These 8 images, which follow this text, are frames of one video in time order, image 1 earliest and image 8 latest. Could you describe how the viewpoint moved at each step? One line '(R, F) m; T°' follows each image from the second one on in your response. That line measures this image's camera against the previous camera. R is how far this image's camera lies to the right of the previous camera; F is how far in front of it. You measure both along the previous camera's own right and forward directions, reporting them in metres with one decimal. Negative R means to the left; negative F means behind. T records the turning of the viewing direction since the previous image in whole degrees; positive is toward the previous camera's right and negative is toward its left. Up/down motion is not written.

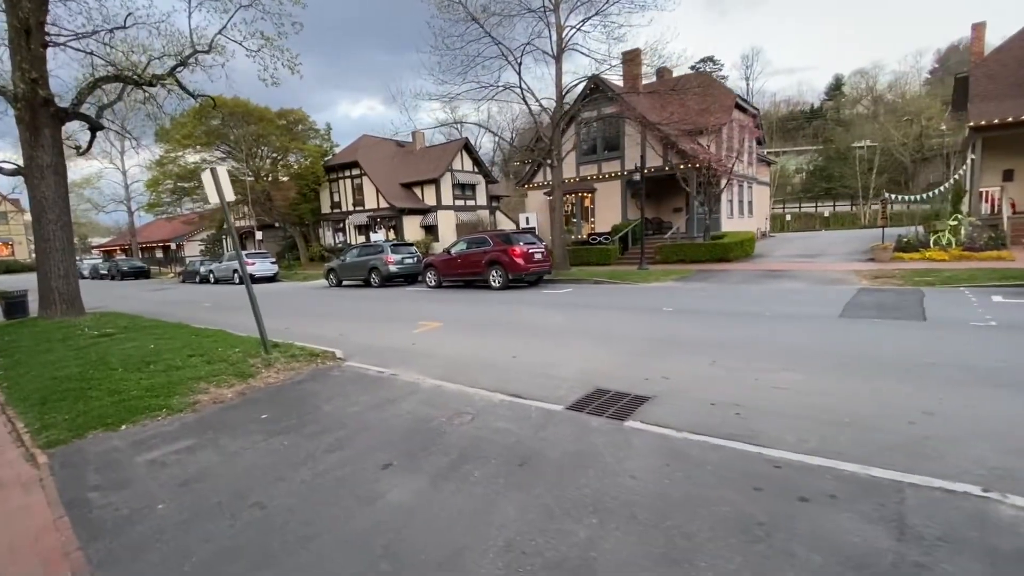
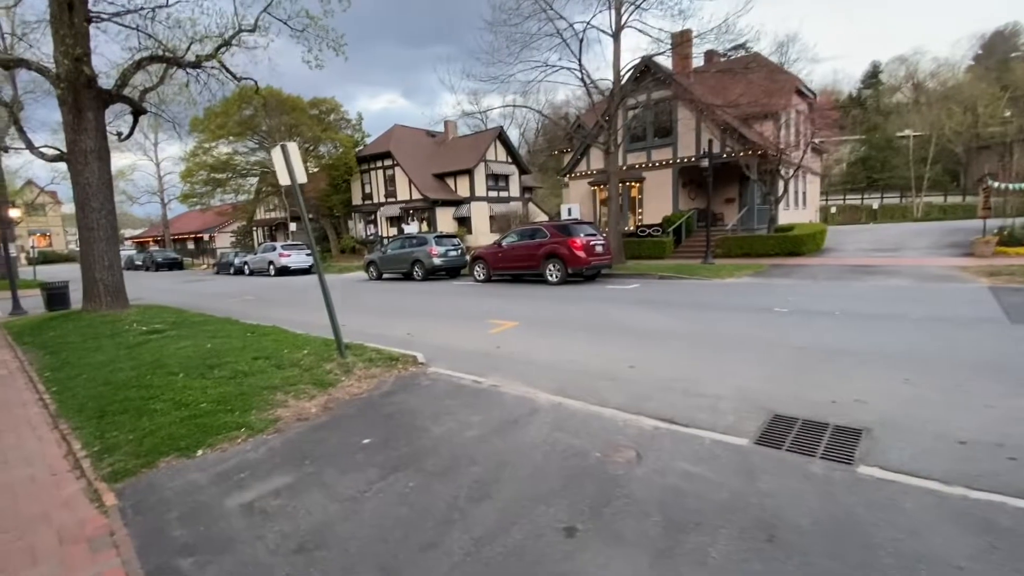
(-1.3, +1.1) m; -2°
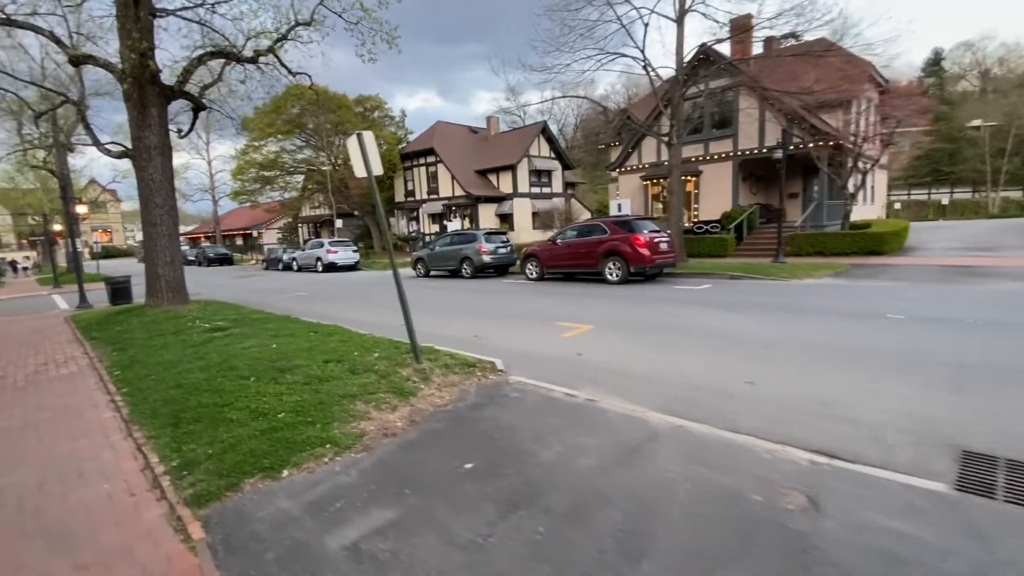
(-0.7, +0.6) m; -4°
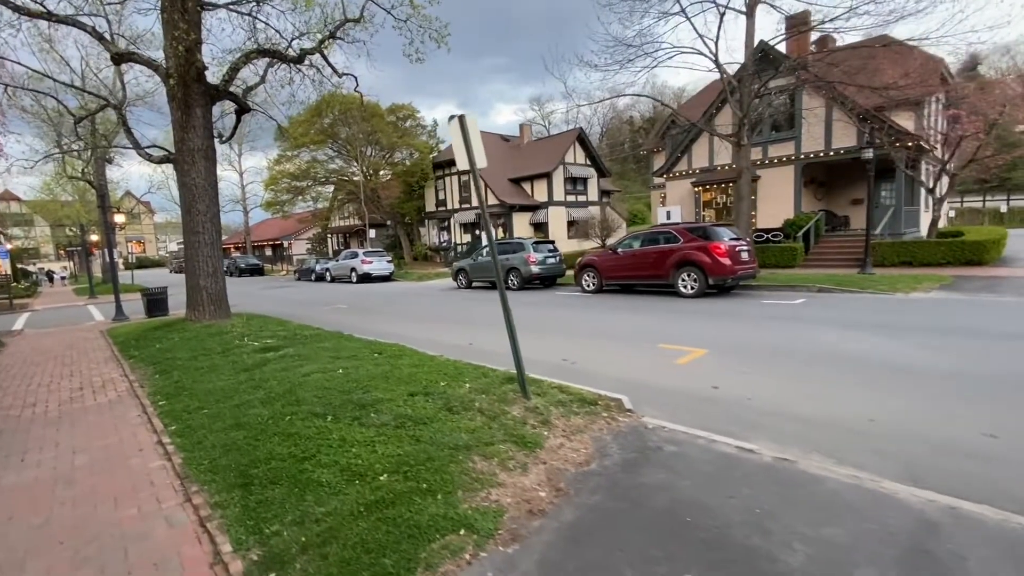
(-1.2, +1.2) m; -2°
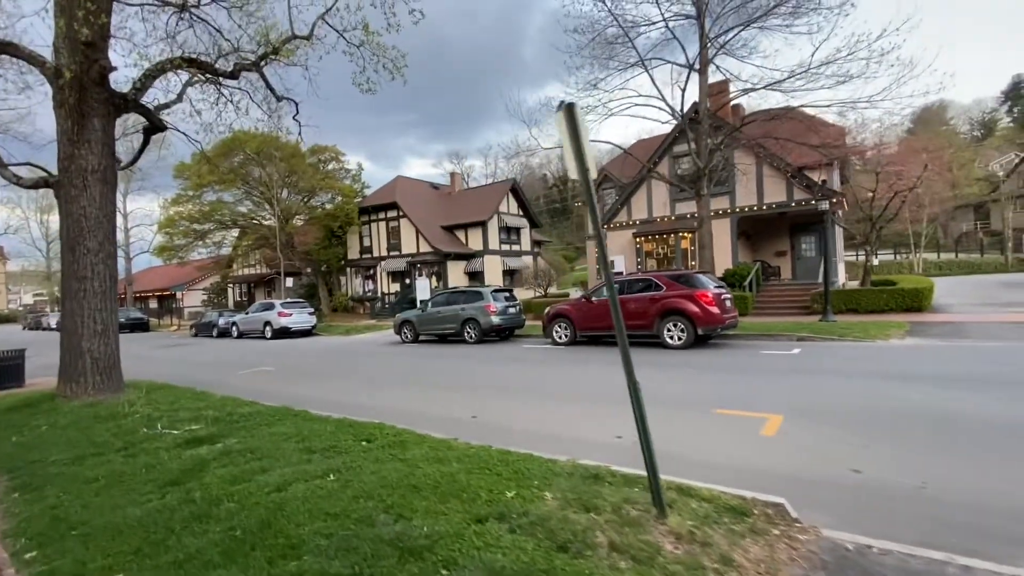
(-1.5, +1.7) m; +10°
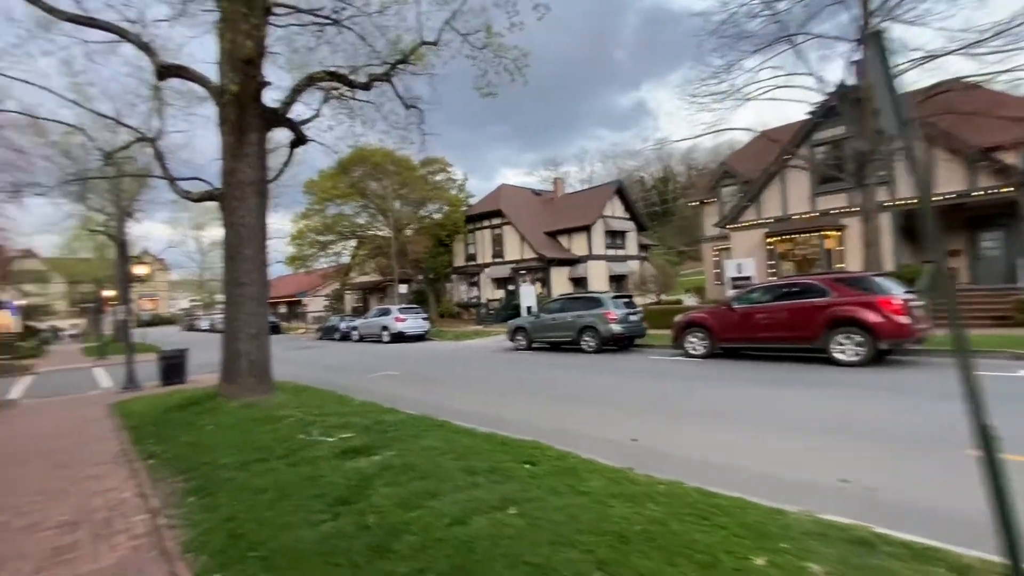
(-1.0, +0.7) m; -11°
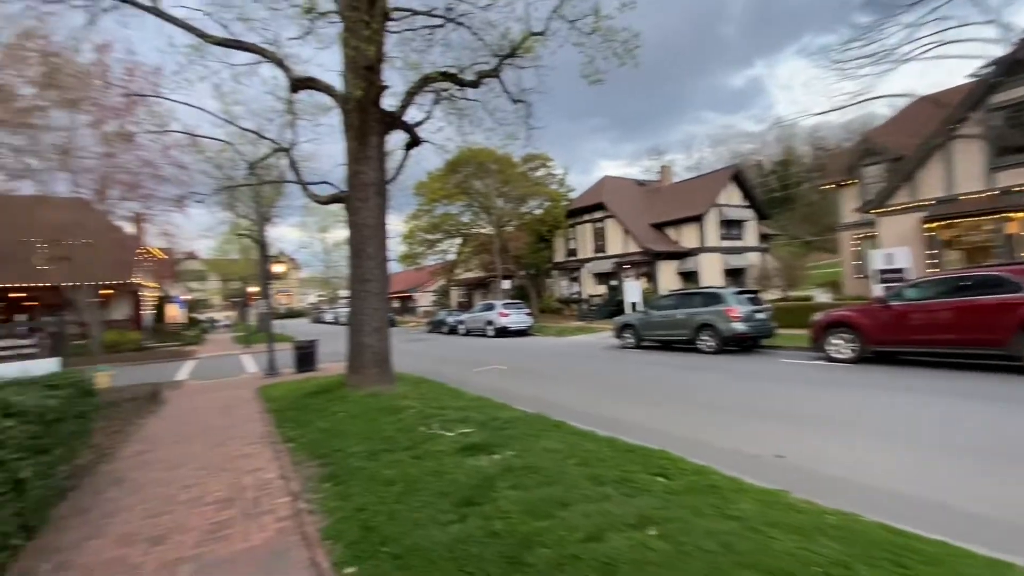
(-0.3, +0.3) m; -12°
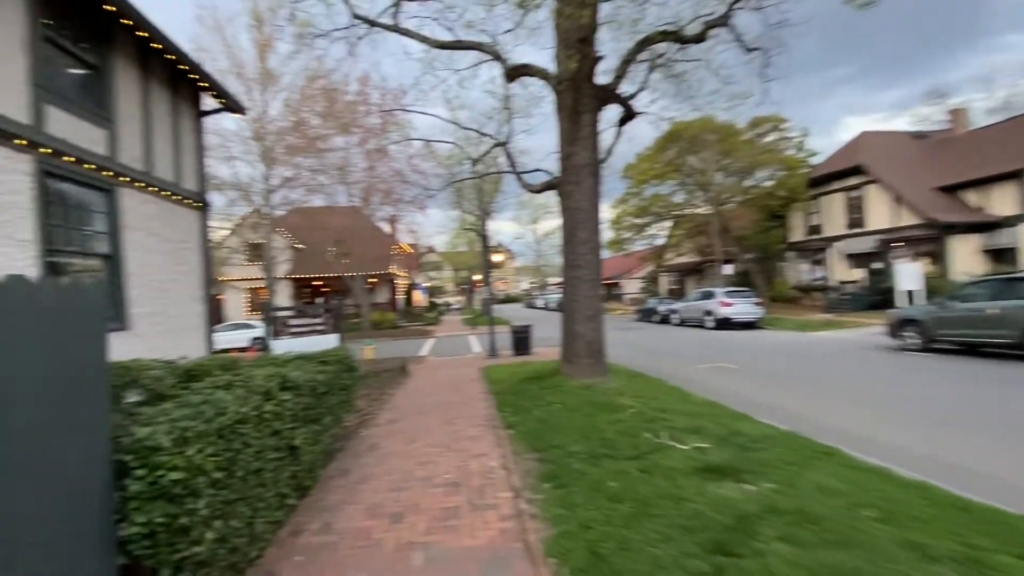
(-0.3, +0.7) m; -24°
